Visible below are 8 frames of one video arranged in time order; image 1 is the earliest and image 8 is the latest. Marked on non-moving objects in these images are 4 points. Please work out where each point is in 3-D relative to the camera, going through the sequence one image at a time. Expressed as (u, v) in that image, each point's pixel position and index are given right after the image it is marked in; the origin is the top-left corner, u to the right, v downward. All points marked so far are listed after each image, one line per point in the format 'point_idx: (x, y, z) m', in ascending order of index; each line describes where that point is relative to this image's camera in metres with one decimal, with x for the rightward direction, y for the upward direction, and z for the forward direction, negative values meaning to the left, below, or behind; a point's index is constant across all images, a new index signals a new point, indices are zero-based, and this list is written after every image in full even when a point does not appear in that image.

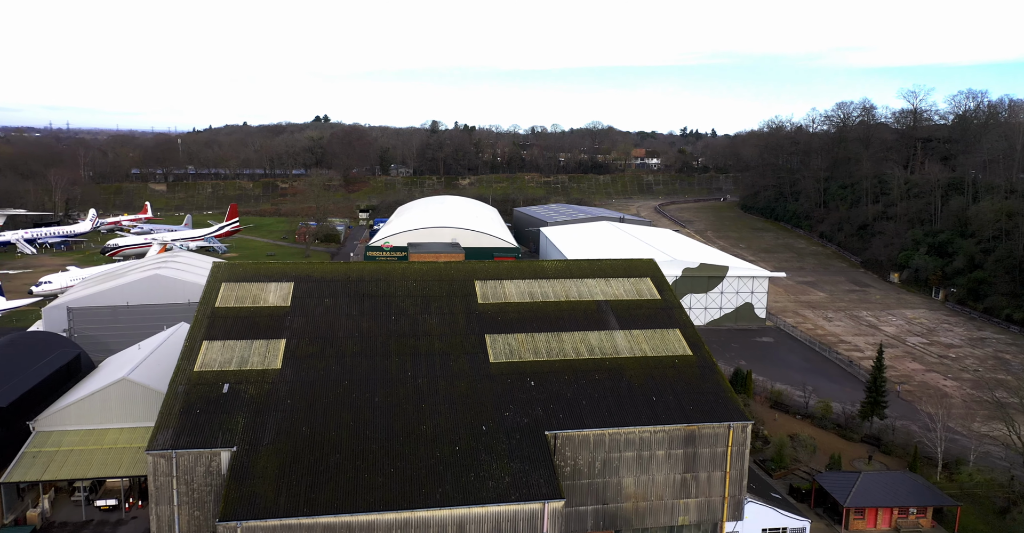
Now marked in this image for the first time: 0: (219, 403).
0: (-7.3, -3.4, +15.5) m
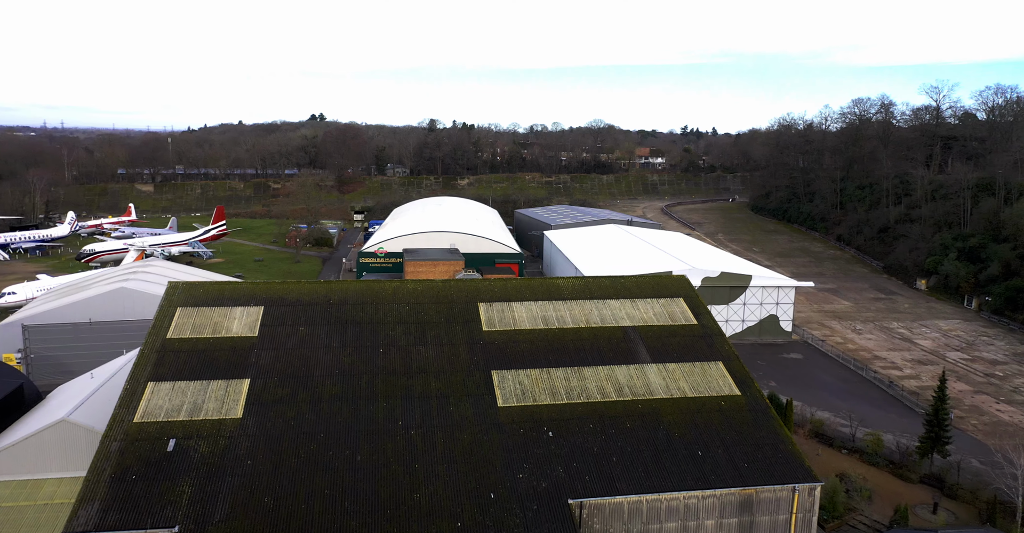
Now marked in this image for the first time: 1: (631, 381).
0: (-7.0, -4.0, +12.5) m
1: (+2.9, -2.8, +15.3) m
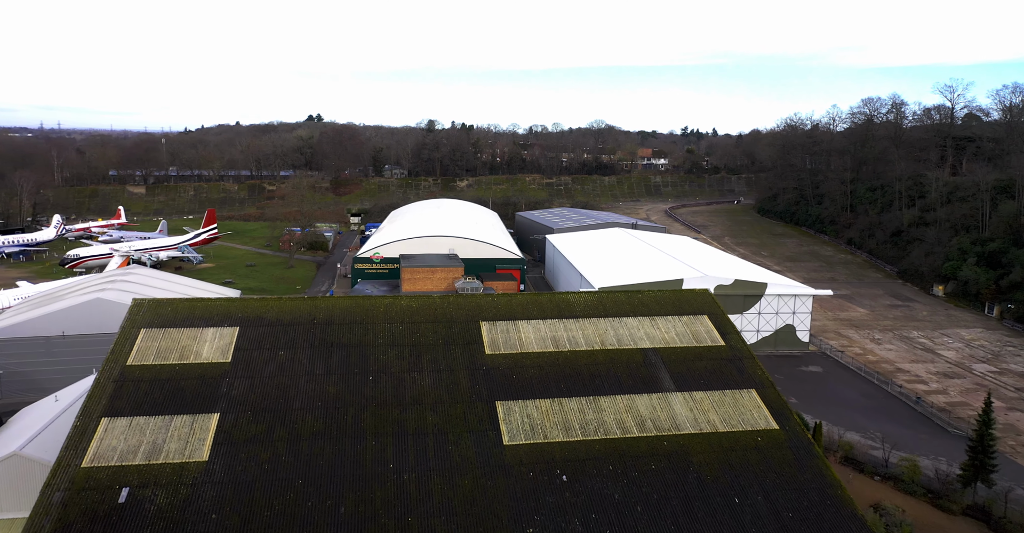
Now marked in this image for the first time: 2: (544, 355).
0: (-6.9, -4.4, +10.6) m
1: (+3.1, -3.2, +13.5) m
2: (+0.8, -2.4, +16.0) m
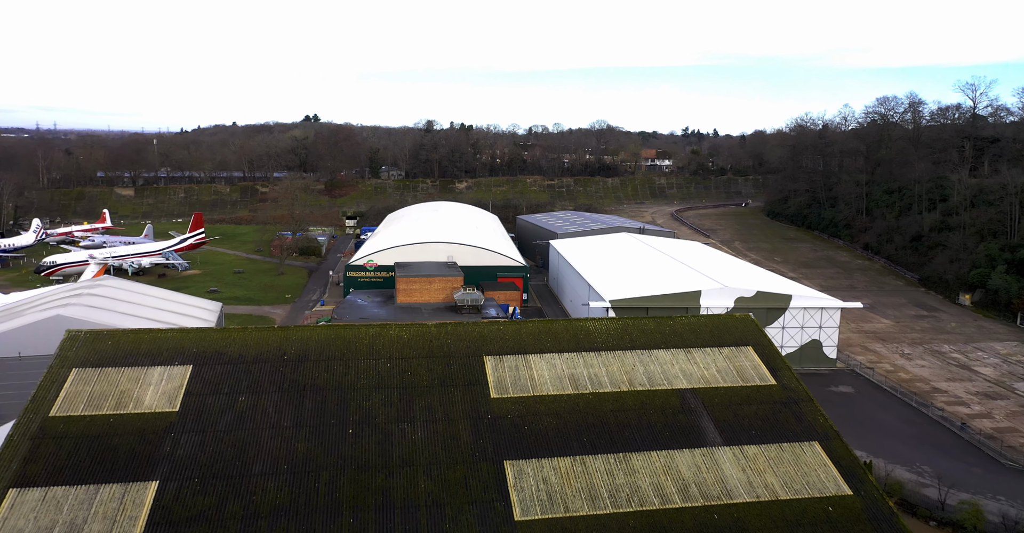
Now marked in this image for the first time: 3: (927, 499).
0: (-6.6, -4.8, +8.1) m
1: (+3.3, -3.7, +11.0) m
2: (+1.1, -2.9, +13.5) m
3: (+12.6, -7.1, +18.9) m
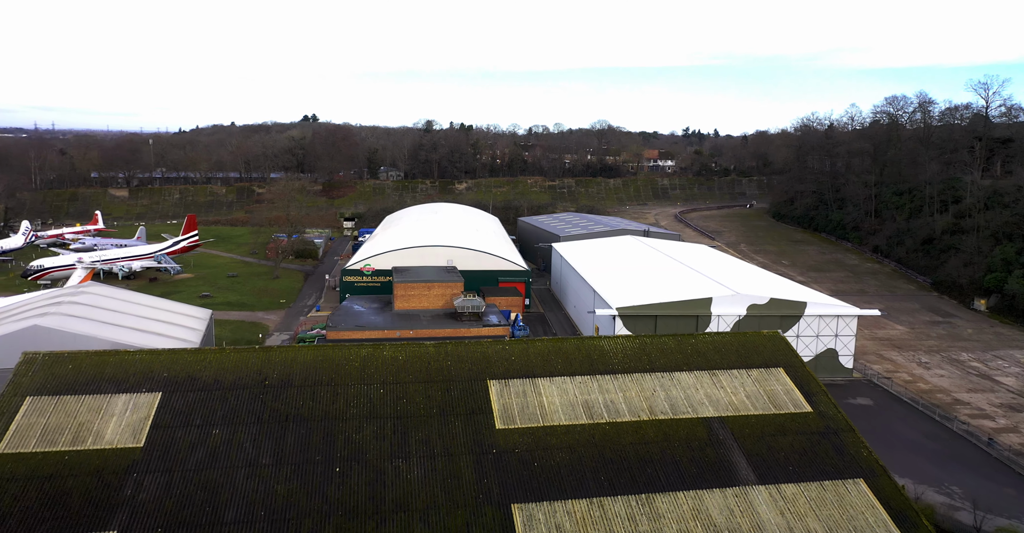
0: (-6.5, -5.1, +6.8) m
1: (+3.4, -3.9, +9.7) m
2: (+1.2, -3.1, +12.2) m
3: (+12.7, -7.4, +17.6) m
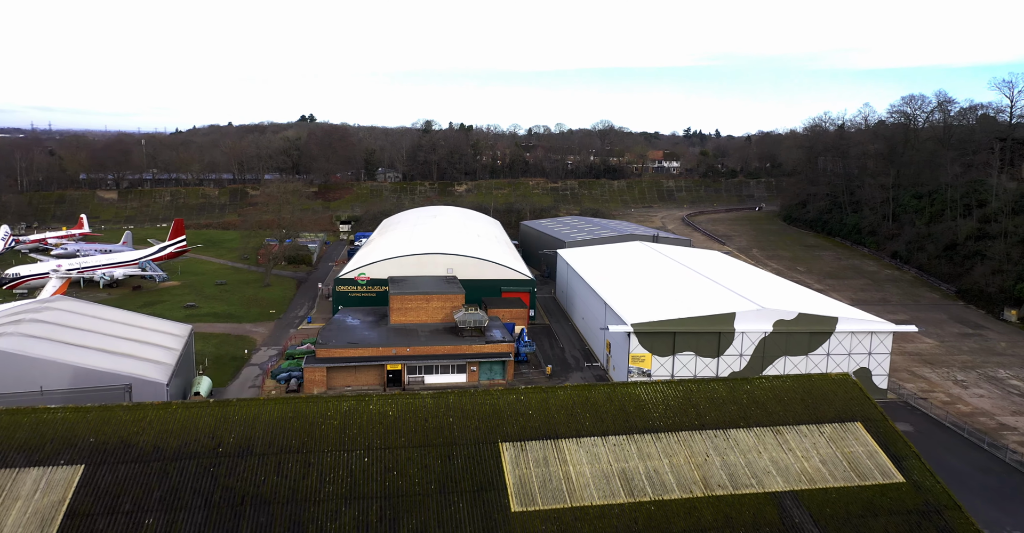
0: (-6.2, -5.6, +4.5) m
1: (+3.7, -4.5, +7.4) m
2: (+1.4, -3.6, +9.9) m
3: (+13.0, -7.9, +15.3) m
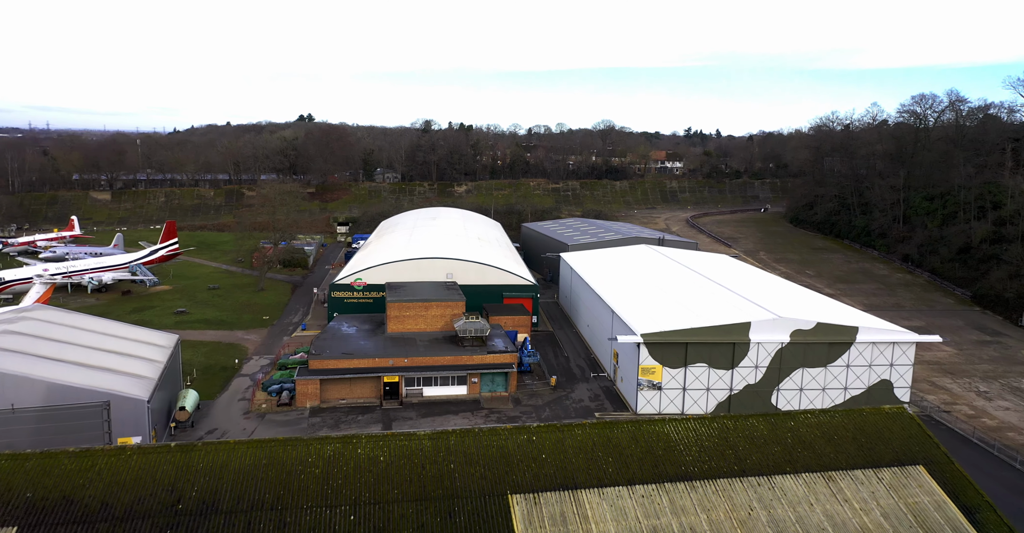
0: (-6.1, -5.9, +3.1) m
1: (+3.9, -4.7, +6.1) m
2: (+1.6, -3.9, +8.6) m
3: (+13.1, -8.2, +14.0) m
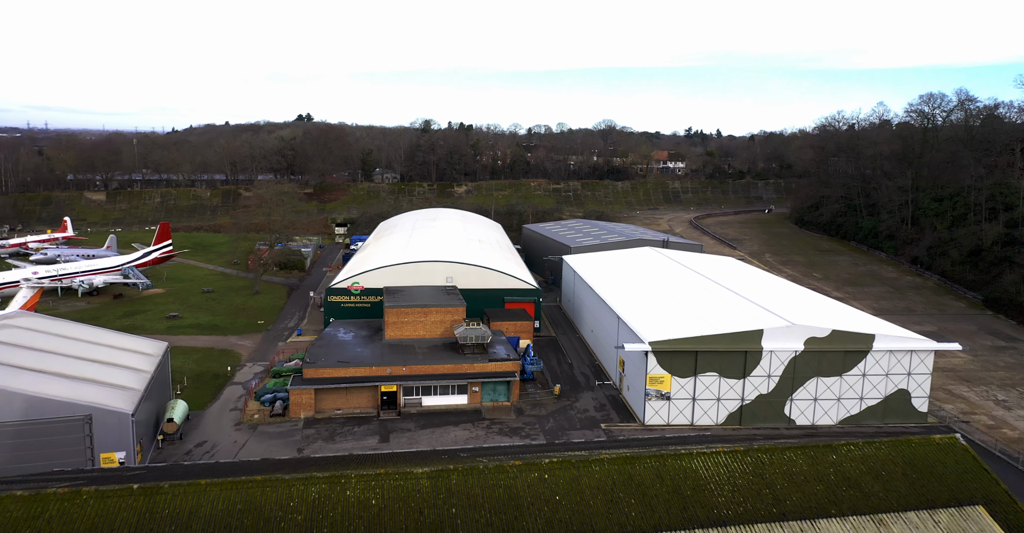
0: (-6.0, -6.1, +2.1) m
1: (+4.0, -4.9, +5.1) m
2: (+1.7, -4.1, +7.6) m
3: (+13.2, -8.4, +13.0) m
